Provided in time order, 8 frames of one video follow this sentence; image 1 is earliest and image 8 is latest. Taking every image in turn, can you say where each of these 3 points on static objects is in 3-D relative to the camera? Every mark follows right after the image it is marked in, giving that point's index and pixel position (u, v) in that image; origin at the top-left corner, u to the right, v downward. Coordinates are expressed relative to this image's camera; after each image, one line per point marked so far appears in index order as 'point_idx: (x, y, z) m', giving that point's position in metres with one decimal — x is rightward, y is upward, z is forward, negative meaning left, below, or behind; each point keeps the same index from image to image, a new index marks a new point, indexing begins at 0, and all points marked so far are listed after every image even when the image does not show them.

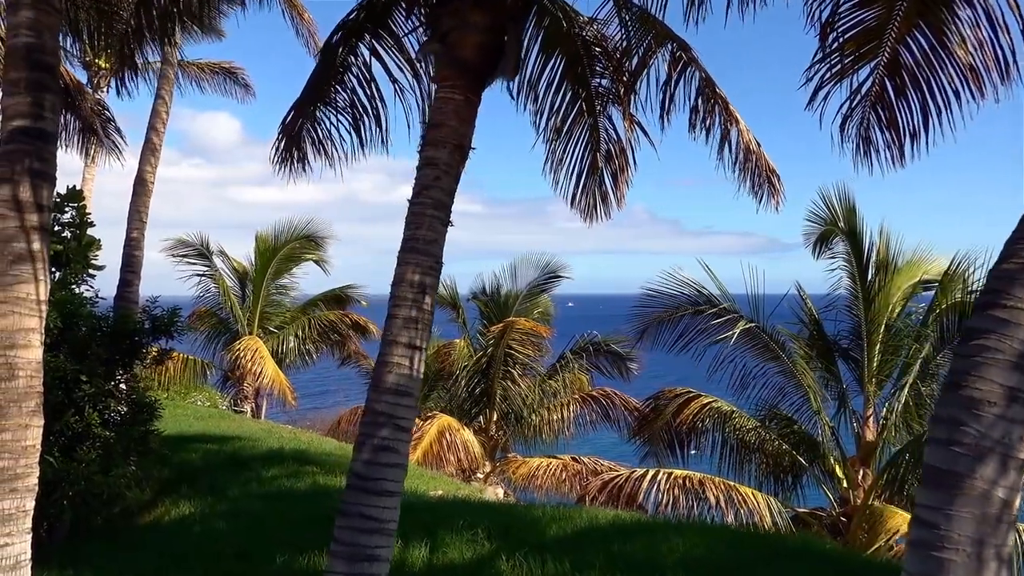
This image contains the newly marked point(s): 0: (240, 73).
0: (-6.3, +4.8, +18.4) m
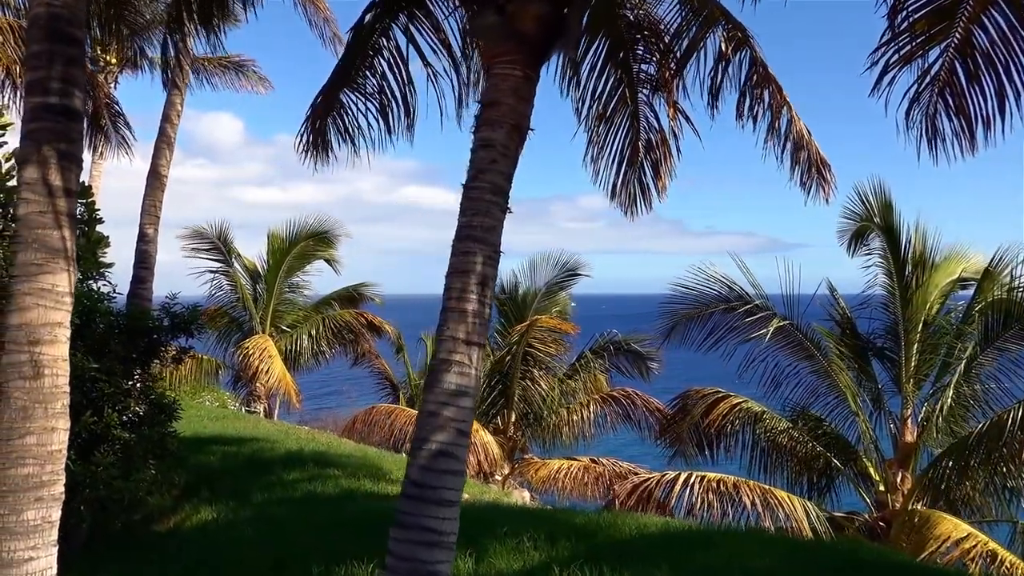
0: (-5.9, +4.9, +18.1) m
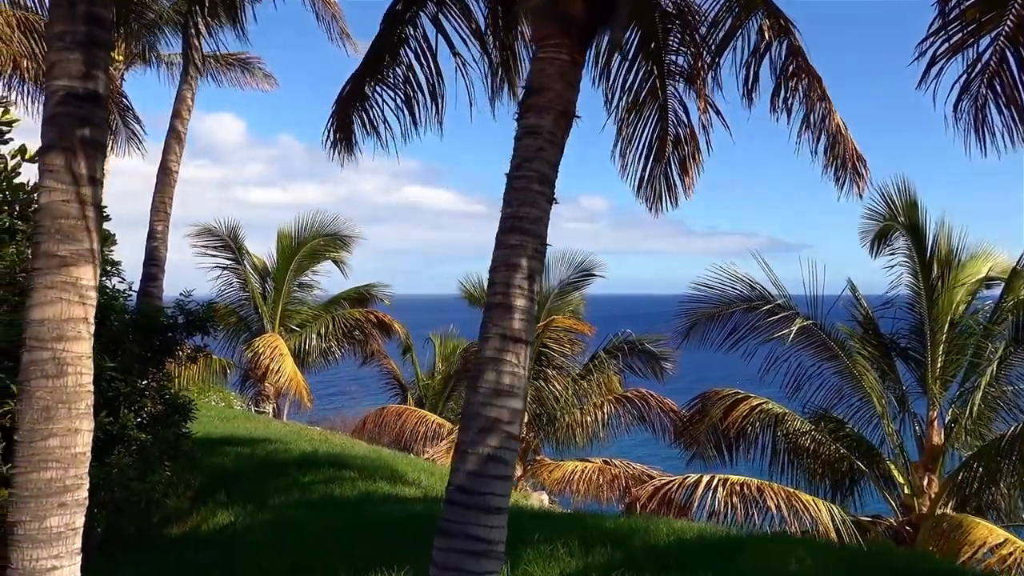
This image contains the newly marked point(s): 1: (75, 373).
0: (-5.7, +4.9, +17.9) m
1: (-1.7, -0.3, +3.2) m
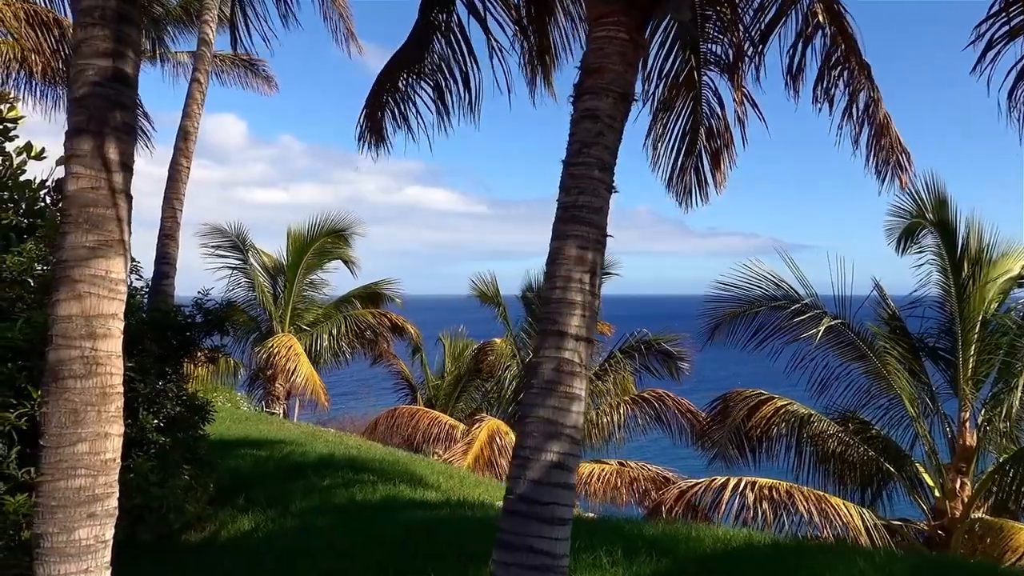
0: (-5.5, +4.9, +17.7) m
1: (-1.5, -0.3, +3.0) m
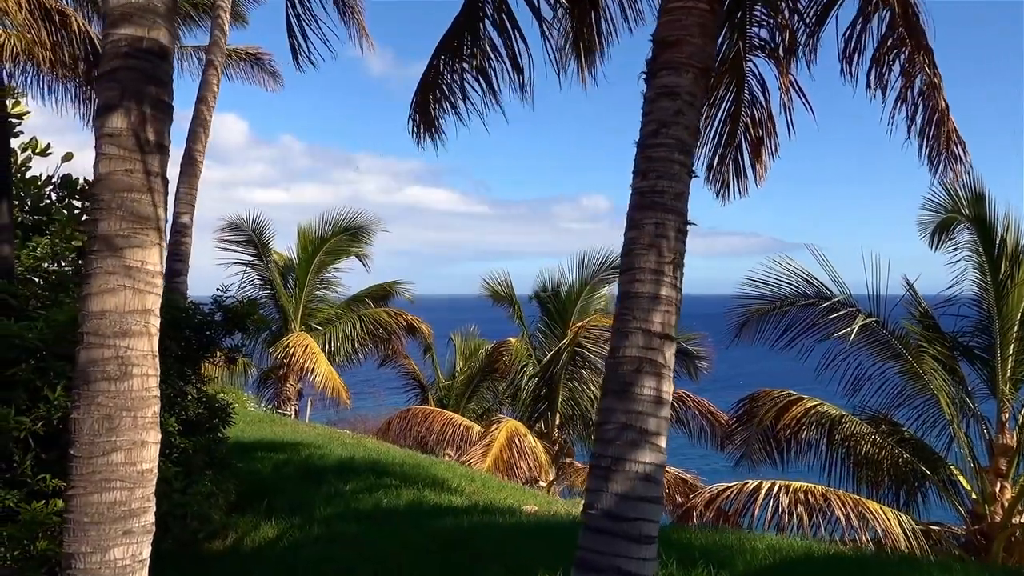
0: (-5.2, +4.9, +17.4) m
1: (-1.2, -0.3, +2.7) m
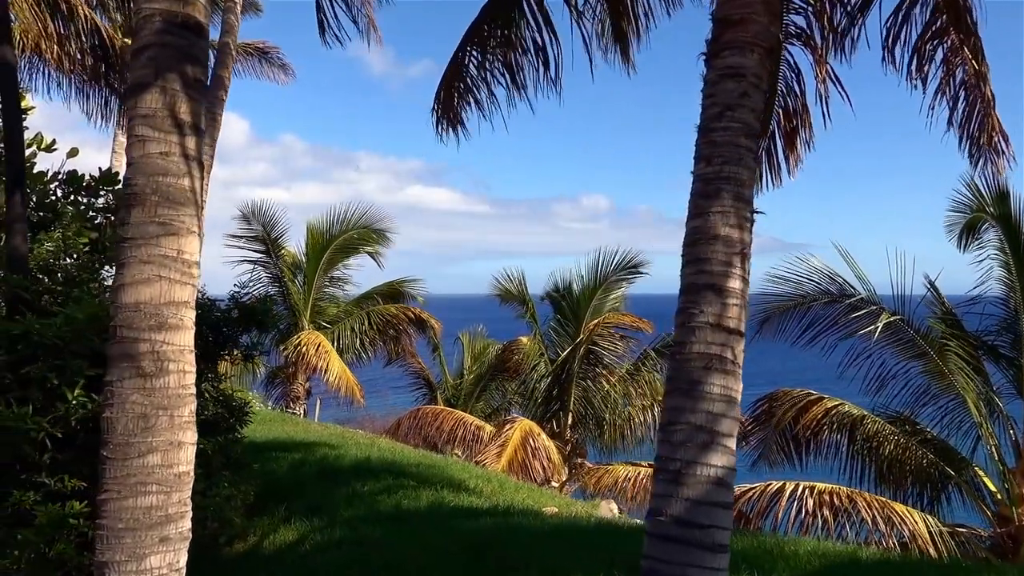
0: (-5.0, +5.0, +17.3) m
1: (-1.0, -0.3, +2.5) m
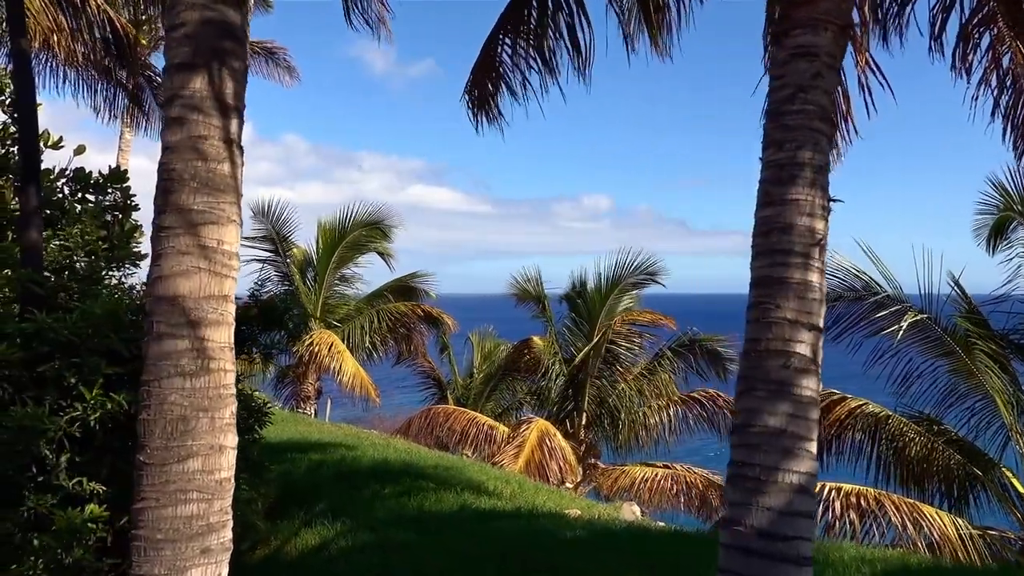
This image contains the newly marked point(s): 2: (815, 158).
0: (-4.8, +5.0, +17.1) m
1: (-0.8, -0.2, +2.4) m
2: (+0.9, +0.4, +2.6) m
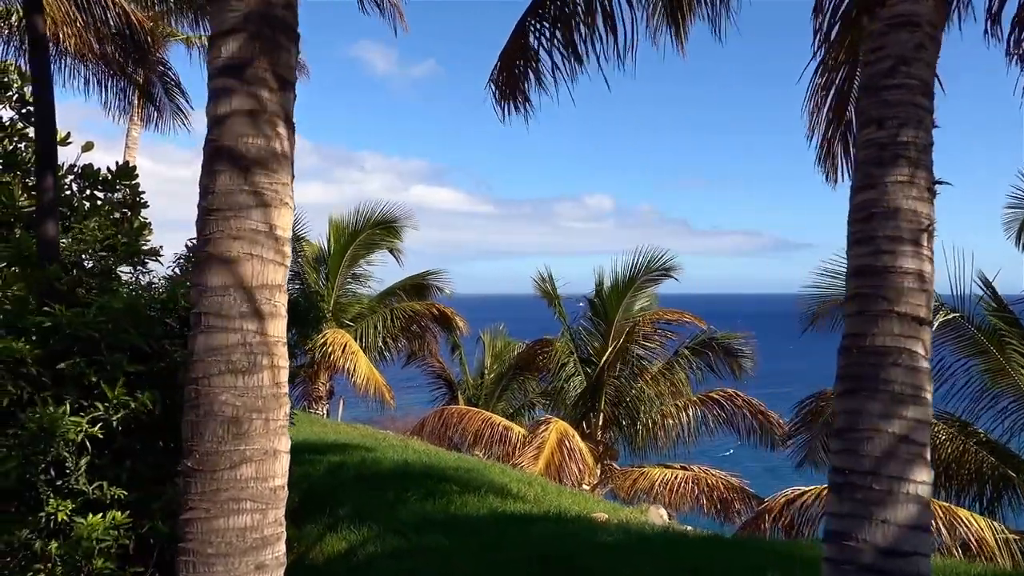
0: (-4.5, +5.0, +16.9) m
1: (-0.6, -0.2, +2.1) m
2: (+1.2, +0.4, +2.3) m
